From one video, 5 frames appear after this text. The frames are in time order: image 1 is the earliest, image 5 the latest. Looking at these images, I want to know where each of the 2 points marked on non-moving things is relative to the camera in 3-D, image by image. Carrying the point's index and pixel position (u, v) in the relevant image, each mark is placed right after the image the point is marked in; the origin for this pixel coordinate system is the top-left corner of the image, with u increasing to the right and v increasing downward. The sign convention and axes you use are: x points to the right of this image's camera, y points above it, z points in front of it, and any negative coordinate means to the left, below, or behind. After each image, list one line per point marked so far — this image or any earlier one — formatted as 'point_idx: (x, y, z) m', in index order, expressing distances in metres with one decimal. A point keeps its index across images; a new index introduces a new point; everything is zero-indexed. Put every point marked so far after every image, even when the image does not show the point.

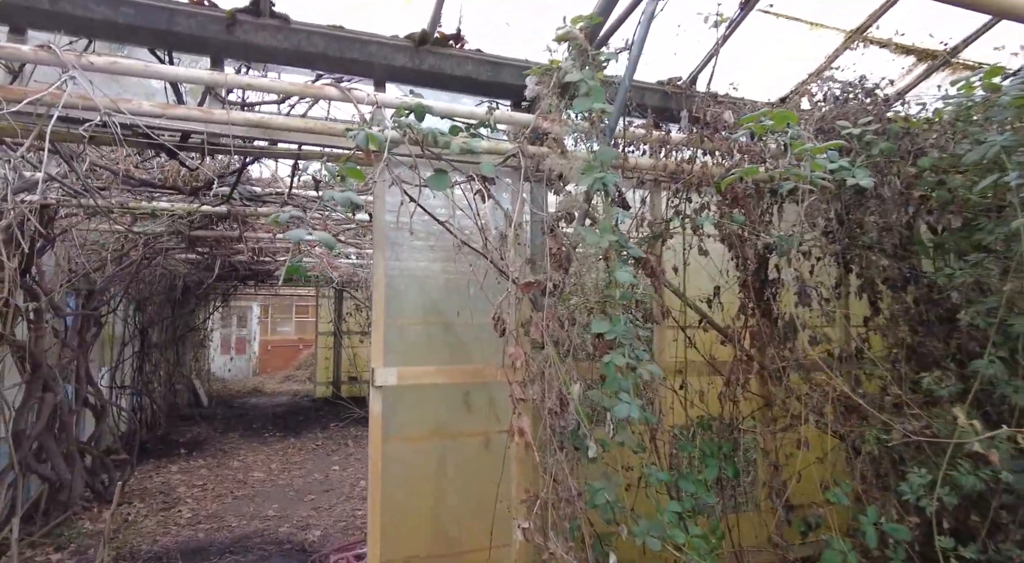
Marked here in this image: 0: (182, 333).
0: (-5.5, -0.9, +10.4) m
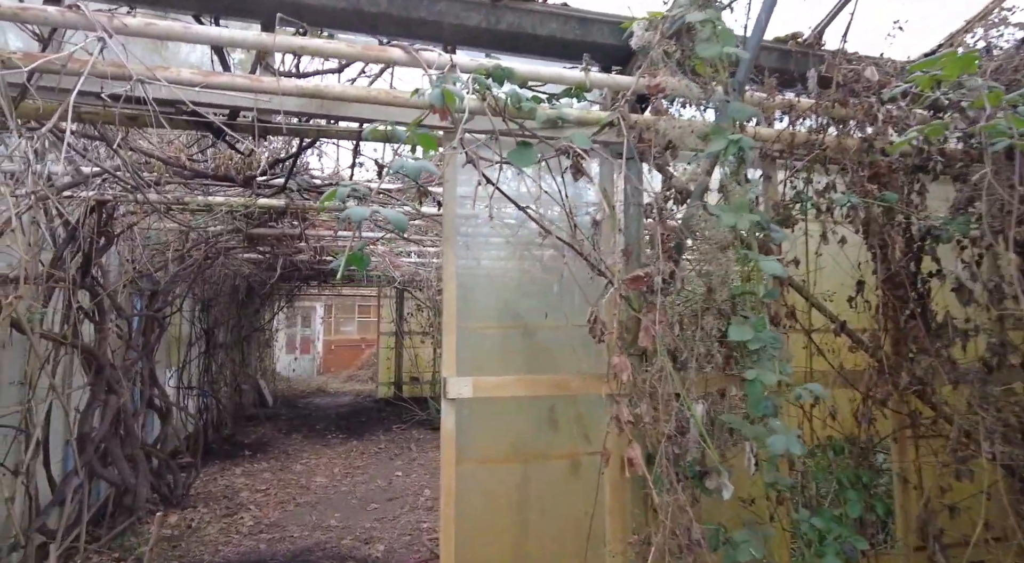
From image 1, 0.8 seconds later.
0: (-4.4, -0.9, +10.5) m
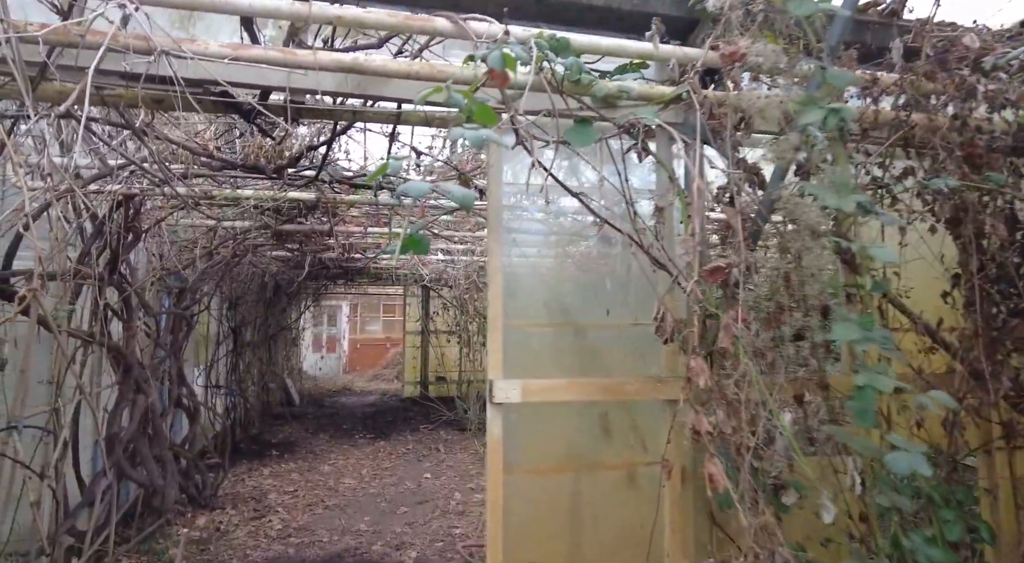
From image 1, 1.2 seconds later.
0: (-4.0, -0.8, +10.4) m
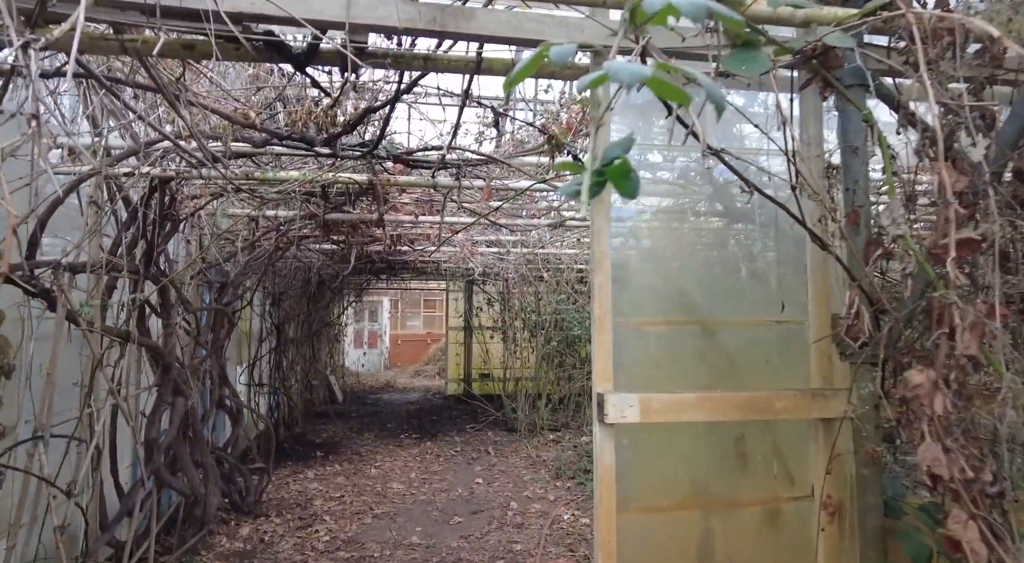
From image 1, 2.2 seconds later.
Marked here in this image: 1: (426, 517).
0: (-3.2, -0.8, +10.2) m
1: (-0.7, -2.0, +5.4) m
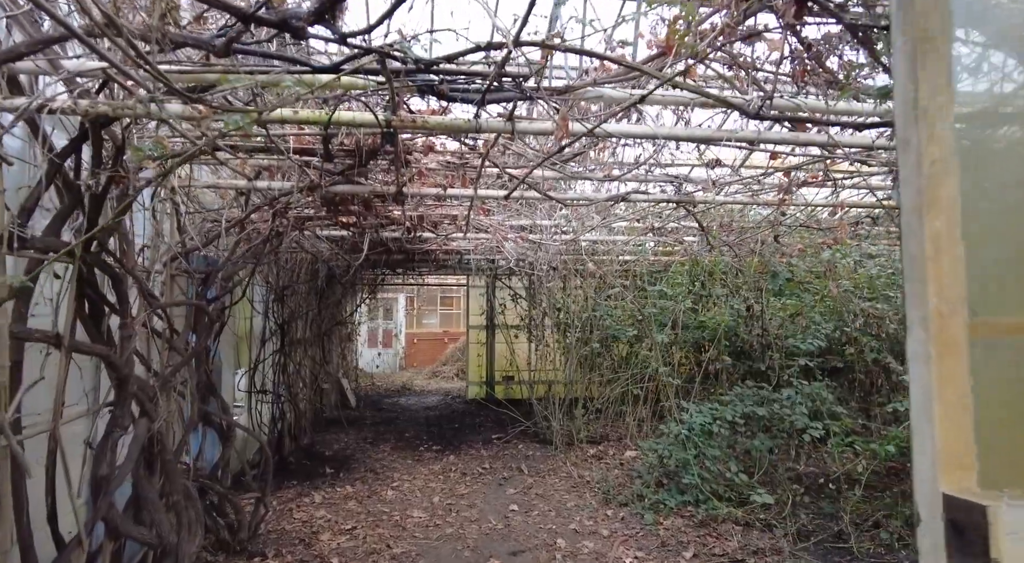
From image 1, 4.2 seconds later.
0: (-2.7, -0.7, +9.2) m
1: (-0.4, -2.0, +4.4) m
